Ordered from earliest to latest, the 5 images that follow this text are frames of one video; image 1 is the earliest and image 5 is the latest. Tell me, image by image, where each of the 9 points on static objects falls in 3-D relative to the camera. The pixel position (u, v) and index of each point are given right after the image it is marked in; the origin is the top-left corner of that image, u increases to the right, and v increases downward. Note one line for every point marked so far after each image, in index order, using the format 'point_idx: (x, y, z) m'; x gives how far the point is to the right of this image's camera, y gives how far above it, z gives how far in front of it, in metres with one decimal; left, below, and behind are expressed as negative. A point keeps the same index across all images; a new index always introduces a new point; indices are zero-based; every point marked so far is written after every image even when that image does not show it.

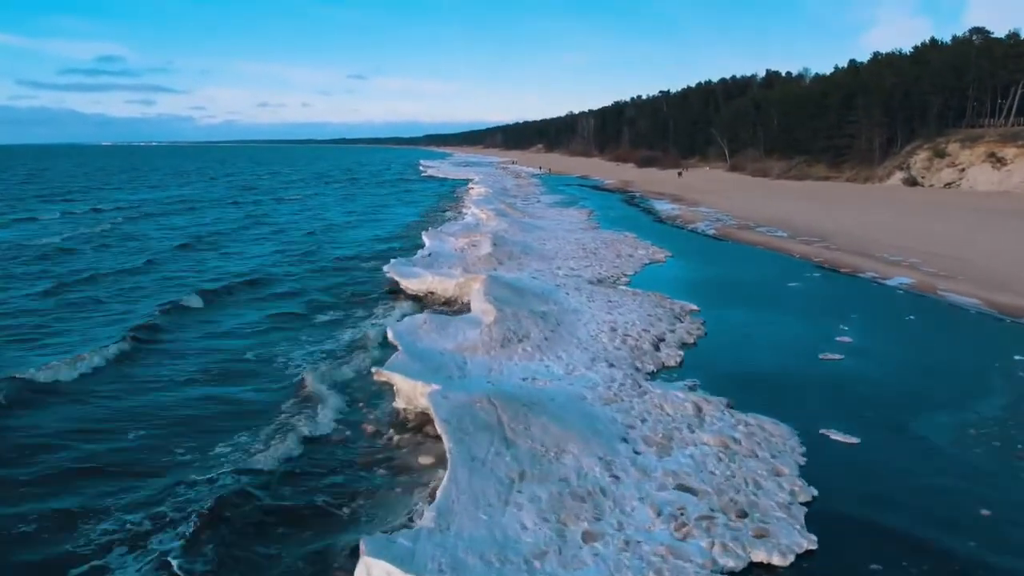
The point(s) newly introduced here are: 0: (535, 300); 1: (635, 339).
0: (+0.4, -0.2, +14.7) m
1: (+1.8, -0.8, +12.8) m
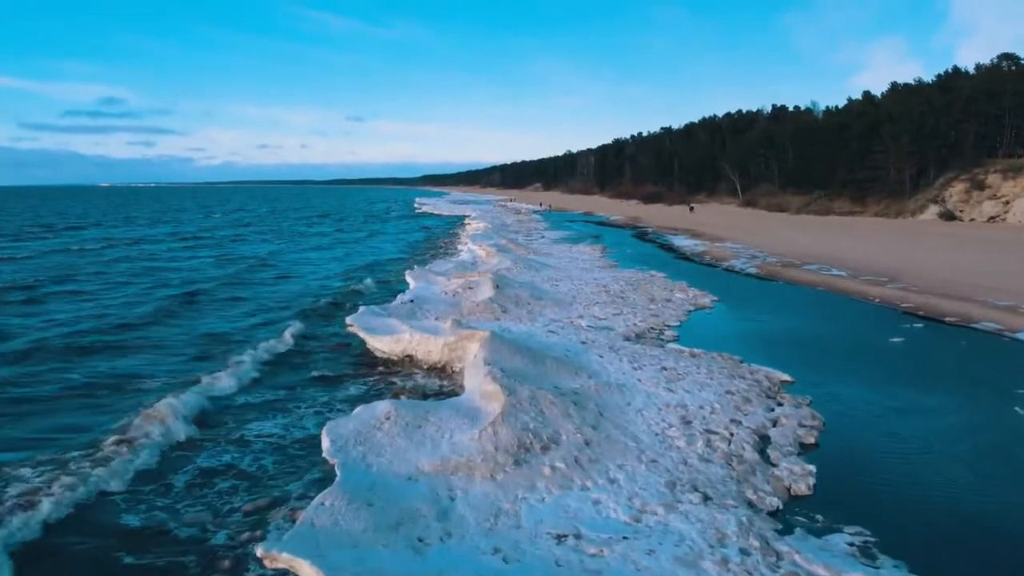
0: (+0.5, -1.0, +9.9) m
1: (+2.0, -1.4, +8.0) m
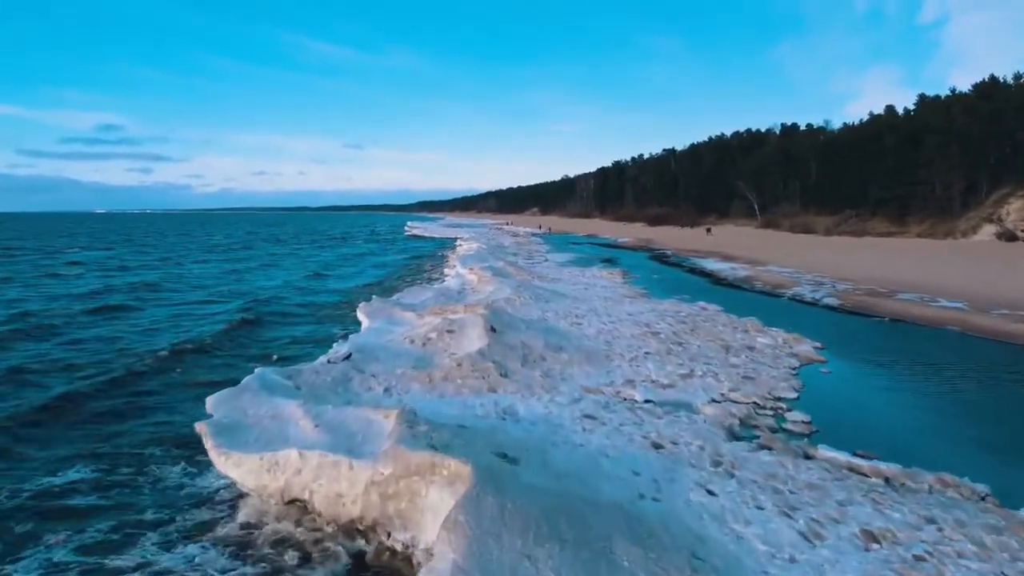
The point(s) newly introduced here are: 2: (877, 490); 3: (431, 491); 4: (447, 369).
0: (+0.6, -1.3, +3.7) m
1: (+2.1, -1.7, +1.8) m
2: (+2.5, -1.3, +5.8) m
3: (-0.4, -1.0, +4.6) m
4: (-0.7, -0.9, +9.2) m
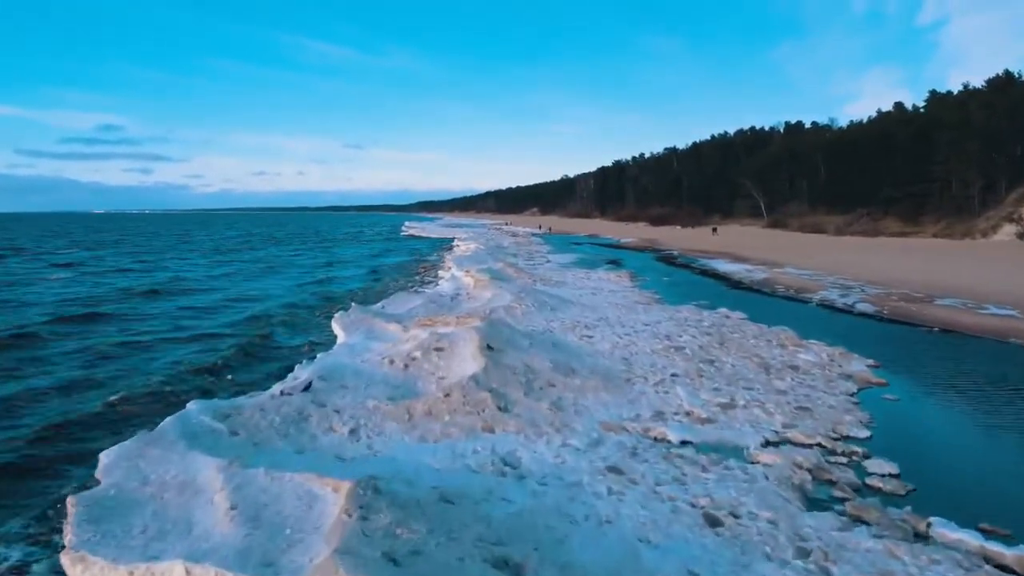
0: (+0.6, -1.4, +1.8) m
1: (+2.1, -1.8, -0.1) m
2: (+2.5, -1.4, +4.0) m
3: (-0.4, -1.1, +2.7) m
4: (-0.7, -0.9, +7.3) m
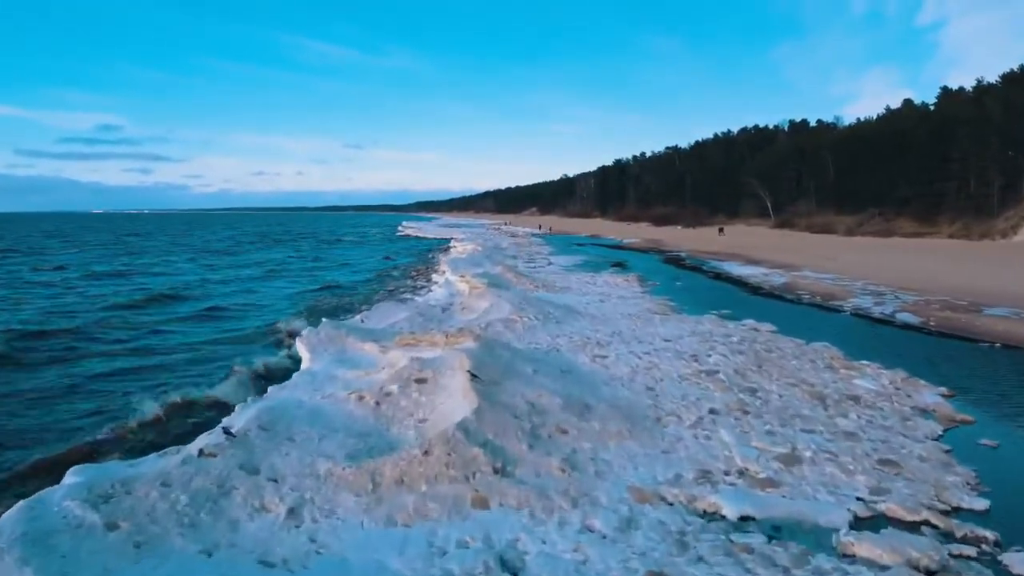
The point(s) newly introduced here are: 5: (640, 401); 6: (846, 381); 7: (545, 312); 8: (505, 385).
0: (+0.7, -1.5, 0.0) m
1: (+2.1, -1.9, -1.9) m
2: (+2.5, -1.6, +2.1) m
3: (-0.4, -1.3, +0.9) m
4: (-0.7, -1.1, +5.5) m
5: (+1.2, -1.0, +7.9) m
6: (+3.7, -1.0, +9.4) m
7: (+0.6, -0.4, +13.5) m
8: (-0.1, -0.8, +7.3) m
